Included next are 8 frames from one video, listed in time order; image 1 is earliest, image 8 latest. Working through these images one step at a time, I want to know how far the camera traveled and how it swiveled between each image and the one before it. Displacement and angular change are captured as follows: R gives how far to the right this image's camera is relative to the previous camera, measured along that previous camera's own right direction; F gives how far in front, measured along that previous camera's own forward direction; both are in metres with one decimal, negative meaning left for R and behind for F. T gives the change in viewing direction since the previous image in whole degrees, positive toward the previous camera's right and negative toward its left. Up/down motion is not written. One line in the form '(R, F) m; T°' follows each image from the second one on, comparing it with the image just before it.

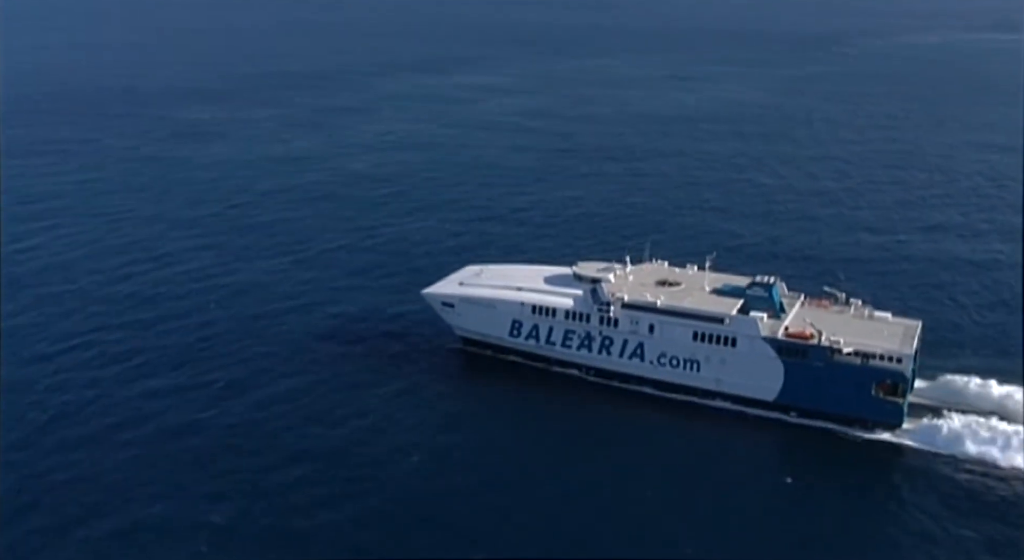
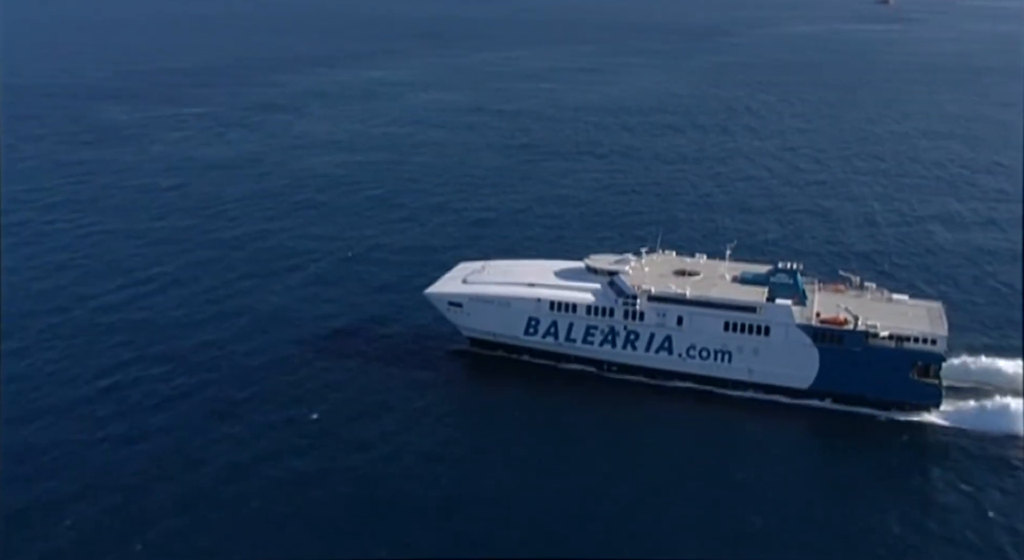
(-9.1, +1.9) m; +7°
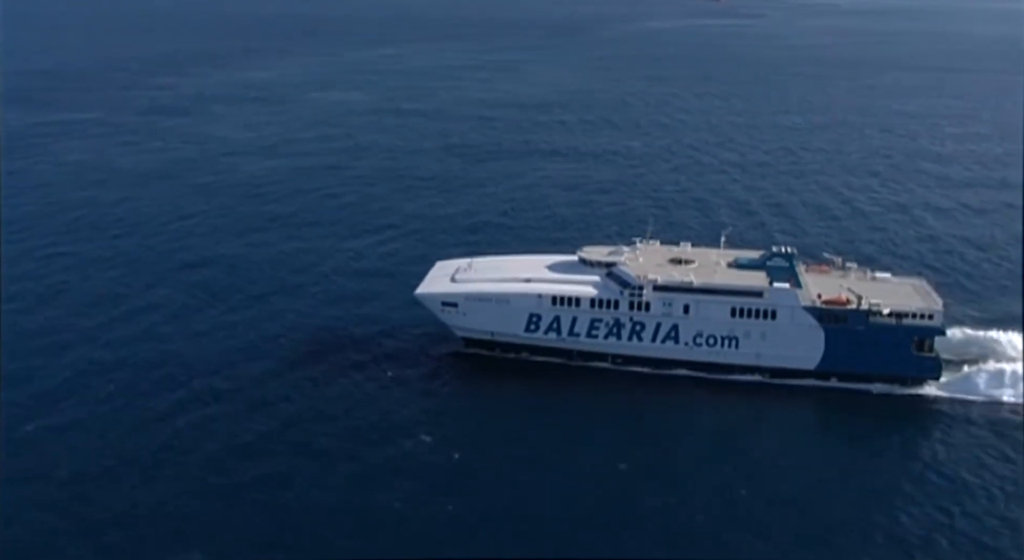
(-11.7, +1.2) m; +10°
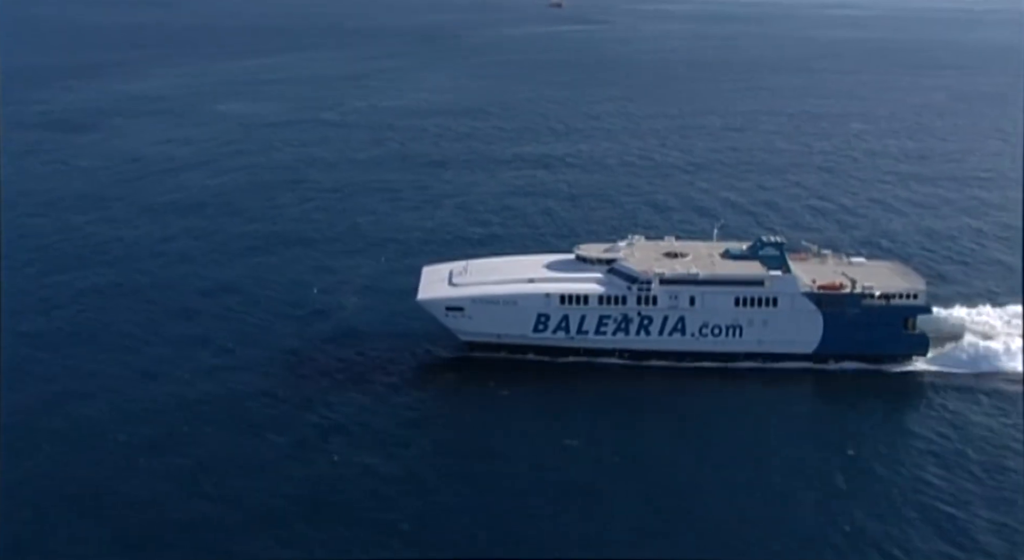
(-12.2, +0.3) m; +10°
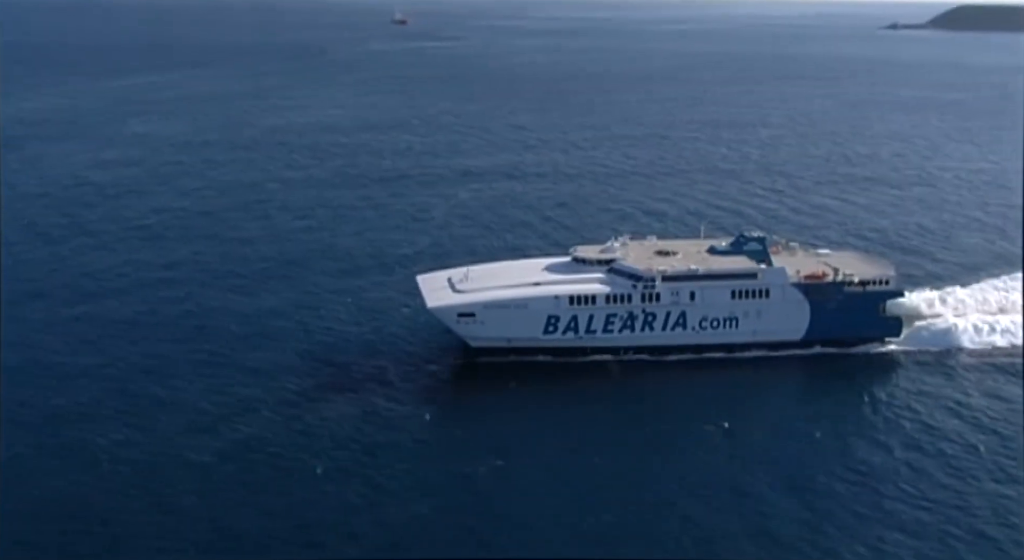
(-11.9, -0.6) m; +9°
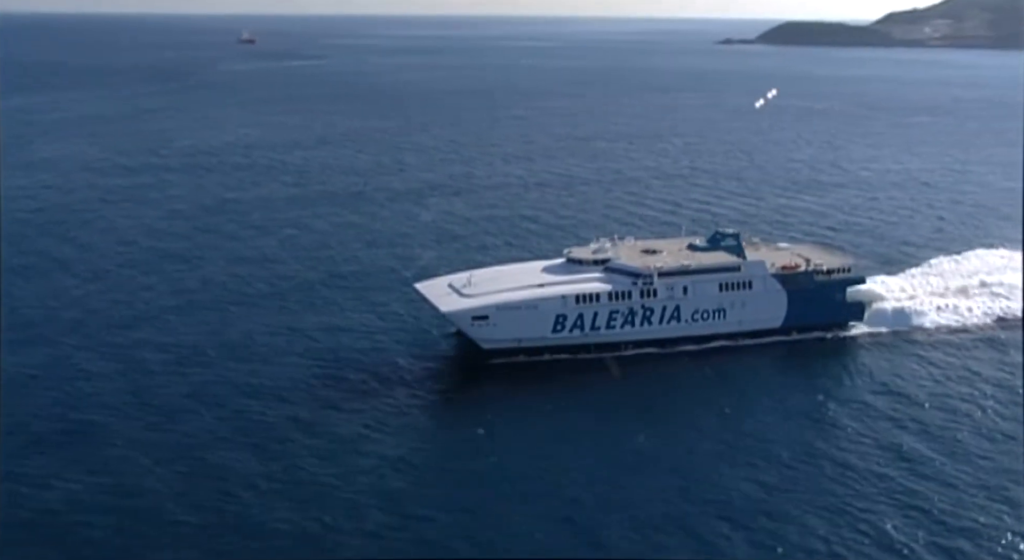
(-11.4, -2.0) m; +8°
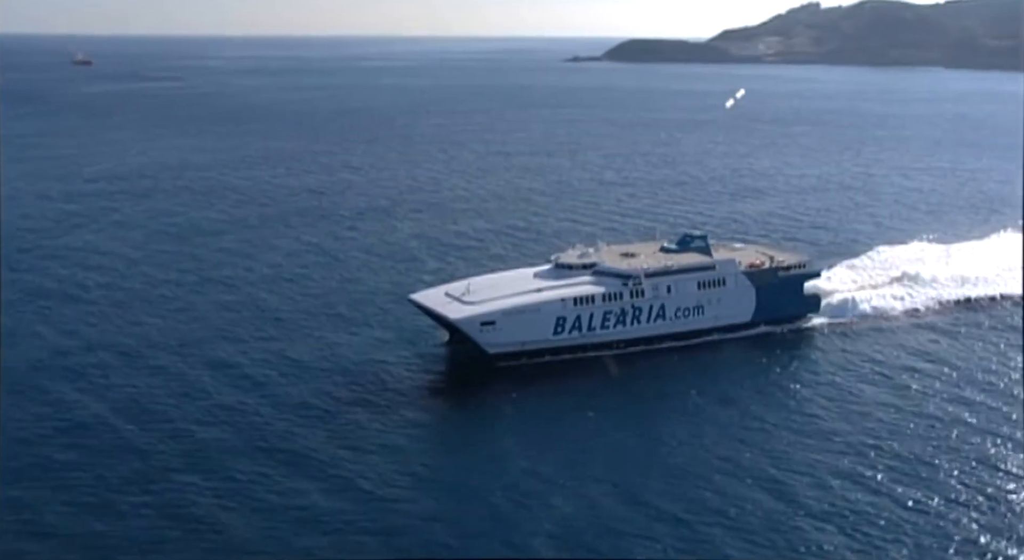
(-10.5, -2.6) m; +8°
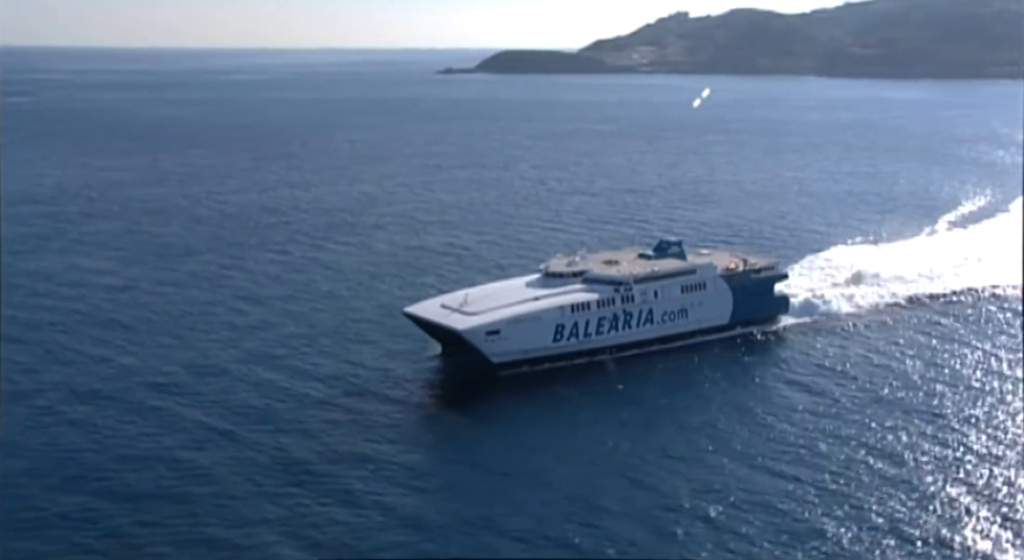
(-8.4, -2.4) m; +6°
